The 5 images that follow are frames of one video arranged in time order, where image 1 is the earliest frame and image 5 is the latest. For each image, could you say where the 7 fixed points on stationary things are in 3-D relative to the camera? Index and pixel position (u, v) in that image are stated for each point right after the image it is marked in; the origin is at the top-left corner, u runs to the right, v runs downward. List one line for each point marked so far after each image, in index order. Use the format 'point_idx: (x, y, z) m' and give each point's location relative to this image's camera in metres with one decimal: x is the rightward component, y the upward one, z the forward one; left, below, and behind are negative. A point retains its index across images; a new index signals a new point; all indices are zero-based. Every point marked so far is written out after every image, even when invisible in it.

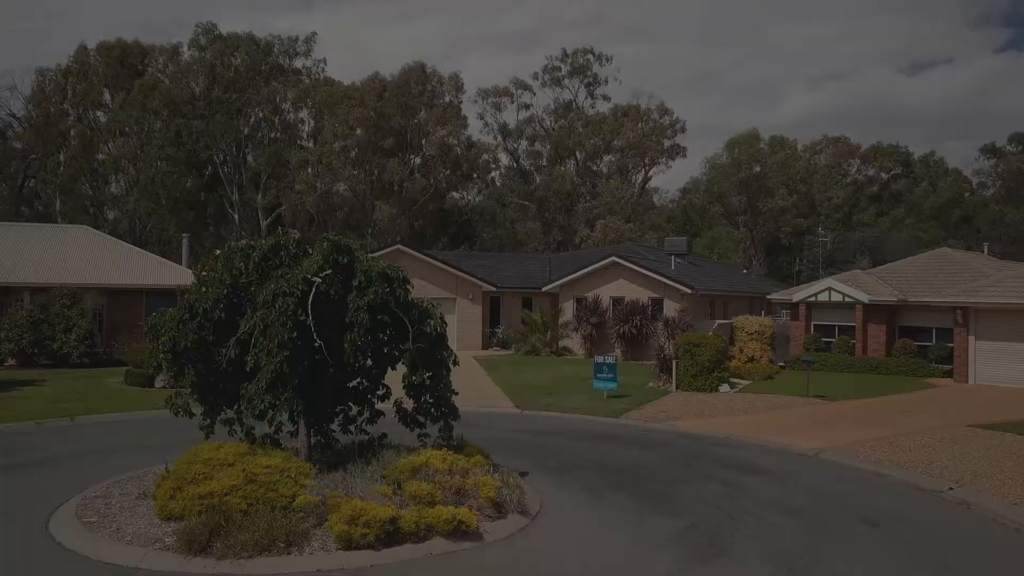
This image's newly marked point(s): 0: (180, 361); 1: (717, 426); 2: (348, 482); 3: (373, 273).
0: (-3.9, -0.9, +10.3) m
1: (+4.2, -2.9, +18.0) m
2: (-1.8, -2.1, +9.5) m
3: (-1.7, +0.2, +10.4) m
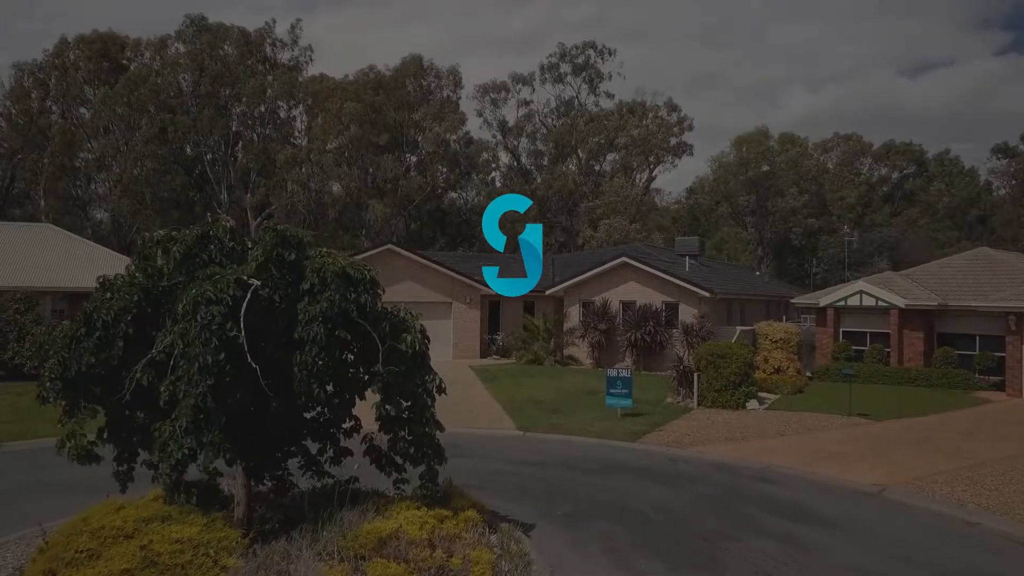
0: (-3.9, -0.9, +7.7) m
1: (+4.3, -2.9, +15.4) m
2: (-1.8, -2.2, +6.9) m
3: (-1.7, +0.1, +7.8) m
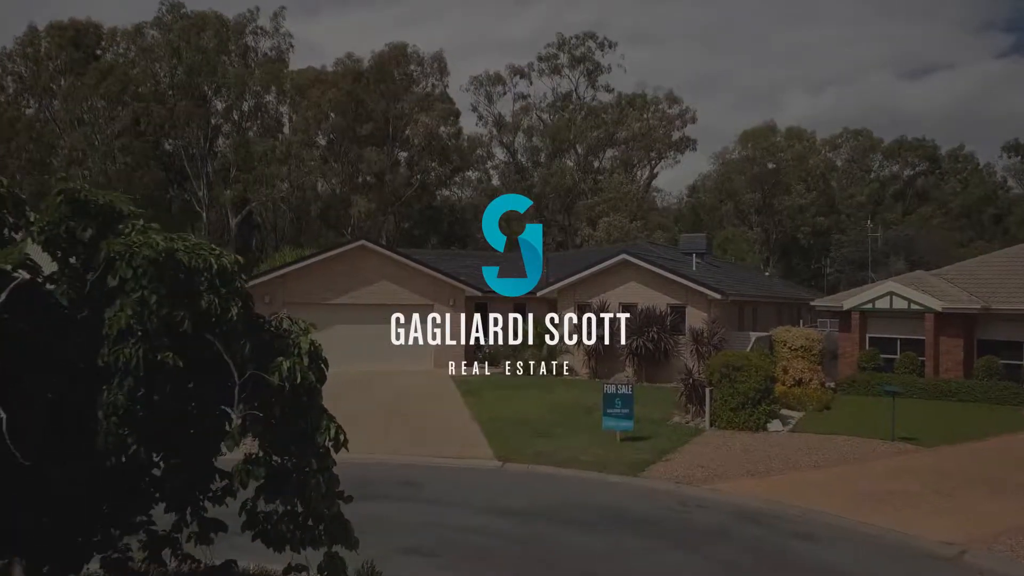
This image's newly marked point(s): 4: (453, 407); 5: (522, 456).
0: (-4.3, -0.9, +4.8) m
1: (+3.9, -2.9, +12.4) m
2: (-2.2, -2.1, +3.9) m
3: (-2.0, +0.2, +4.9) m
4: (-1.3, -2.7, +19.7) m
5: (+0.2, -2.9, +14.9) m
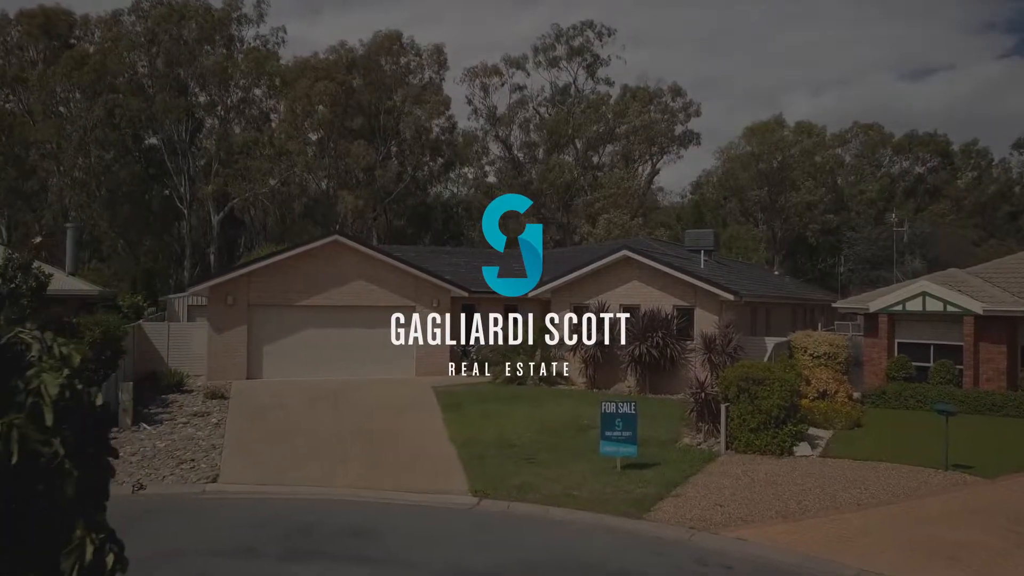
0: (-4.6, -0.9, +2.3) m
1: (+3.6, -2.9, +9.9) m
2: (-2.5, -2.1, +1.4) m
3: (-2.4, +0.2, +2.4) m
4: (-1.6, -2.7, +17.2) m
5: (-0.1, -2.9, +12.5) m
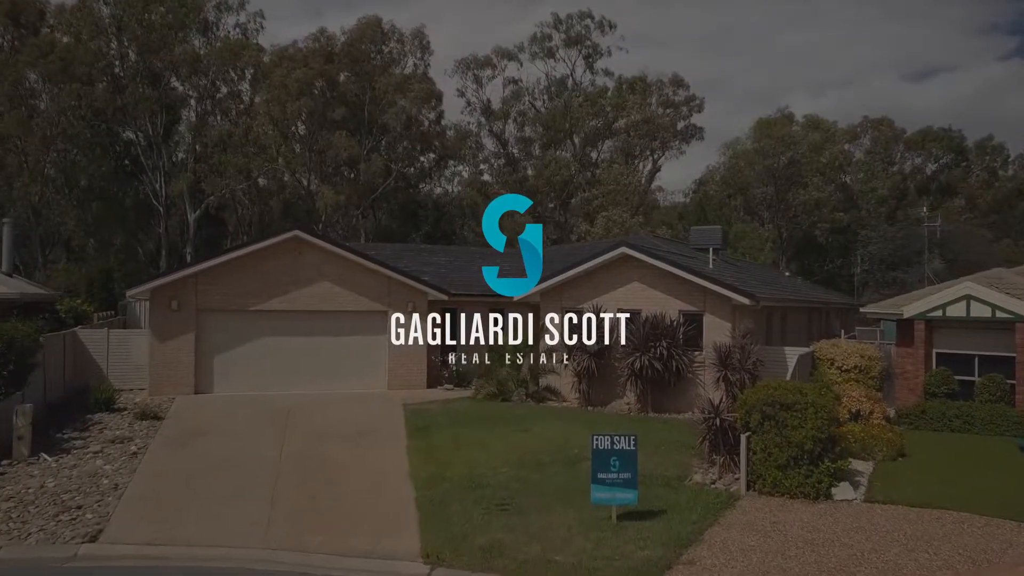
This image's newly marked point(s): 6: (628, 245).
0: (-5.0, -0.9, -0.5) m
1: (+3.2, -3.0, +7.1) m
2: (-2.9, -2.2, -1.3) m
3: (-2.8, +0.1, -0.4) m
4: (-2.0, -2.7, +14.4) m
5: (-0.5, -2.9, +9.7) m
6: (+2.6, +1.0, +19.7) m
